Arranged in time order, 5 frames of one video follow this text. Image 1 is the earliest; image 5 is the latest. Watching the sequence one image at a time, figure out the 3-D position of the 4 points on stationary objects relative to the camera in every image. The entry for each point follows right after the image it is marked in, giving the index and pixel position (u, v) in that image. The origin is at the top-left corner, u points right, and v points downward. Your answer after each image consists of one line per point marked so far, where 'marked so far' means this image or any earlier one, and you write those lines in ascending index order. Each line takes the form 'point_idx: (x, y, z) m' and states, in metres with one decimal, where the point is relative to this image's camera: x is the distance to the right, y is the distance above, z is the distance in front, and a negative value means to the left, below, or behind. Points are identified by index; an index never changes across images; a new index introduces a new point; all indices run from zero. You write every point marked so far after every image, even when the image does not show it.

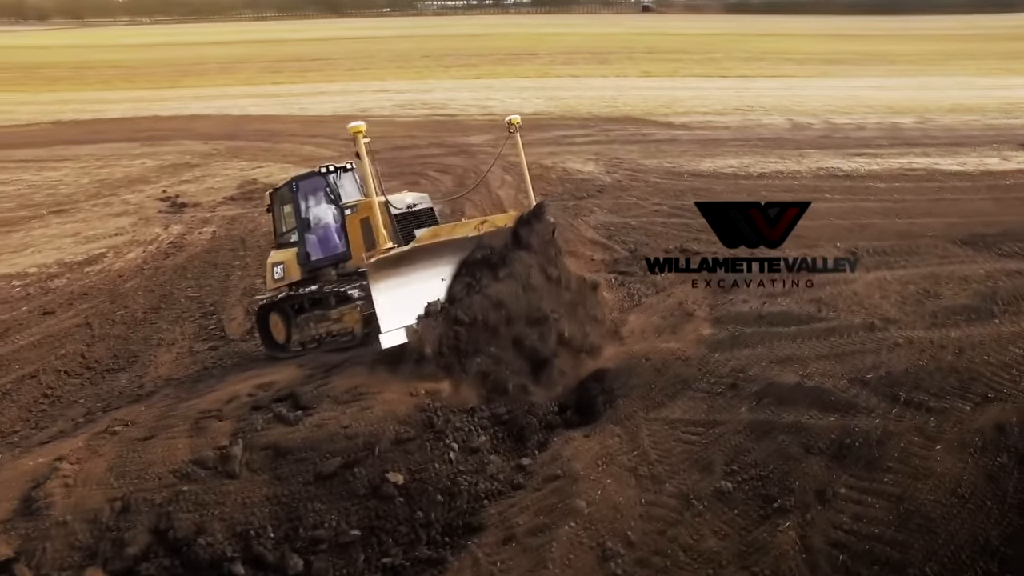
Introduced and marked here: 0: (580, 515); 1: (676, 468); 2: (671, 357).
0: (+0.5, -1.7, +4.4) m
1: (+1.3, -1.5, +4.7) m
2: (+1.8, -0.8, +6.1) m
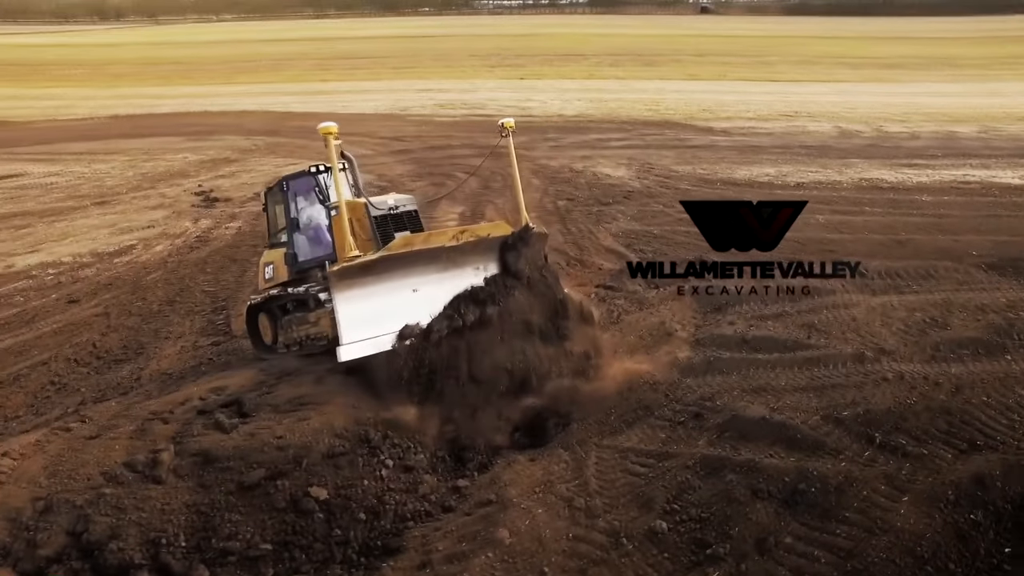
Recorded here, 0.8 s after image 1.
0: (-0.1, -1.9, +4.2) m
1: (+0.8, -1.7, +4.5) m
2: (+1.4, -1.0, +5.8) m
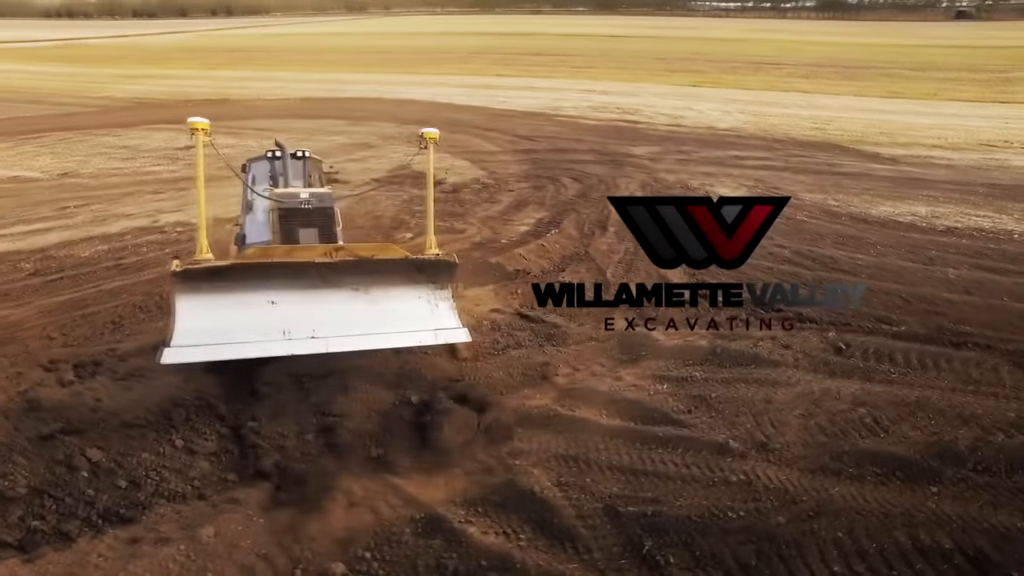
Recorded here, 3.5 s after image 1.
0: (-2.4, -1.9, +4.4) m
1: (-1.4, -1.9, +4.4) m
2: (-0.4, -1.3, +5.4) m
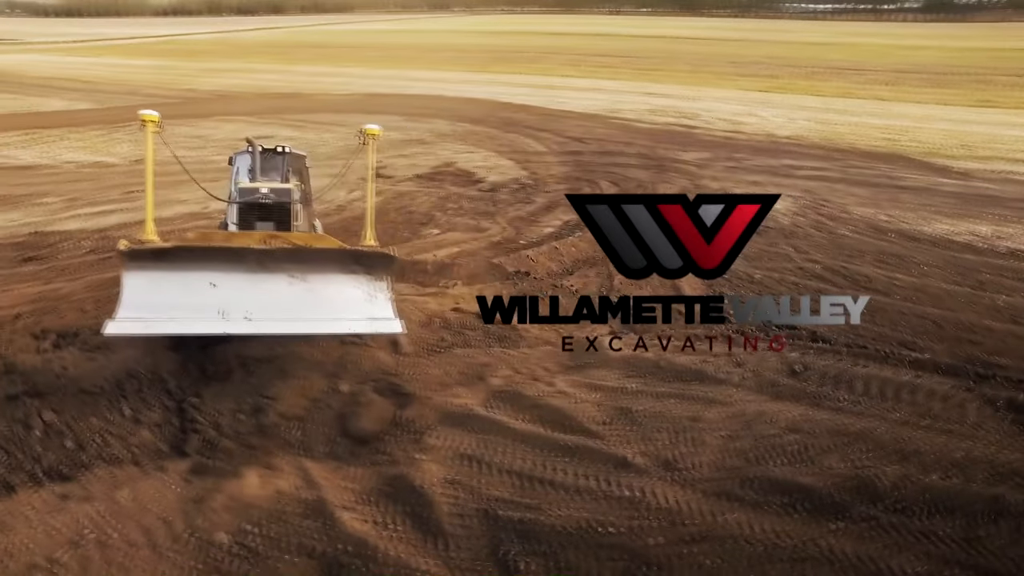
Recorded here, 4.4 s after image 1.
0: (-3.3, -1.8, +4.8) m
1: (-2.3, -1.8, +4.7) m
2: (-1.1, -1.3, +5.6) m
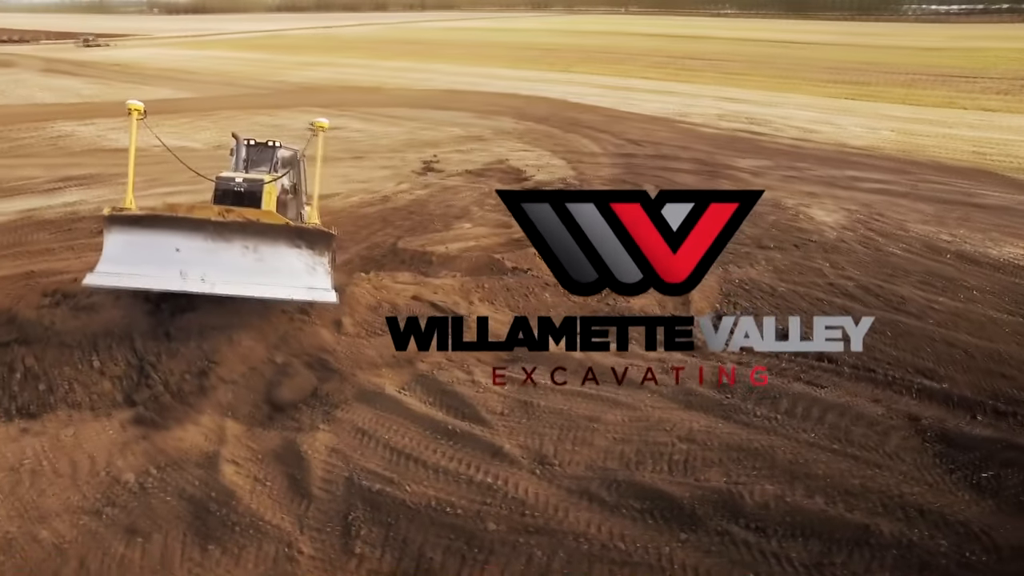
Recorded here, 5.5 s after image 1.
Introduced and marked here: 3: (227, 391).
0: (-4.3, -1.5, +5.5) m
1: (-3.4, -1.5, +5.3) m
2: (-2.0, -1.1, +6.0) m
3: (-3.0, -1.1, +6.1) m
